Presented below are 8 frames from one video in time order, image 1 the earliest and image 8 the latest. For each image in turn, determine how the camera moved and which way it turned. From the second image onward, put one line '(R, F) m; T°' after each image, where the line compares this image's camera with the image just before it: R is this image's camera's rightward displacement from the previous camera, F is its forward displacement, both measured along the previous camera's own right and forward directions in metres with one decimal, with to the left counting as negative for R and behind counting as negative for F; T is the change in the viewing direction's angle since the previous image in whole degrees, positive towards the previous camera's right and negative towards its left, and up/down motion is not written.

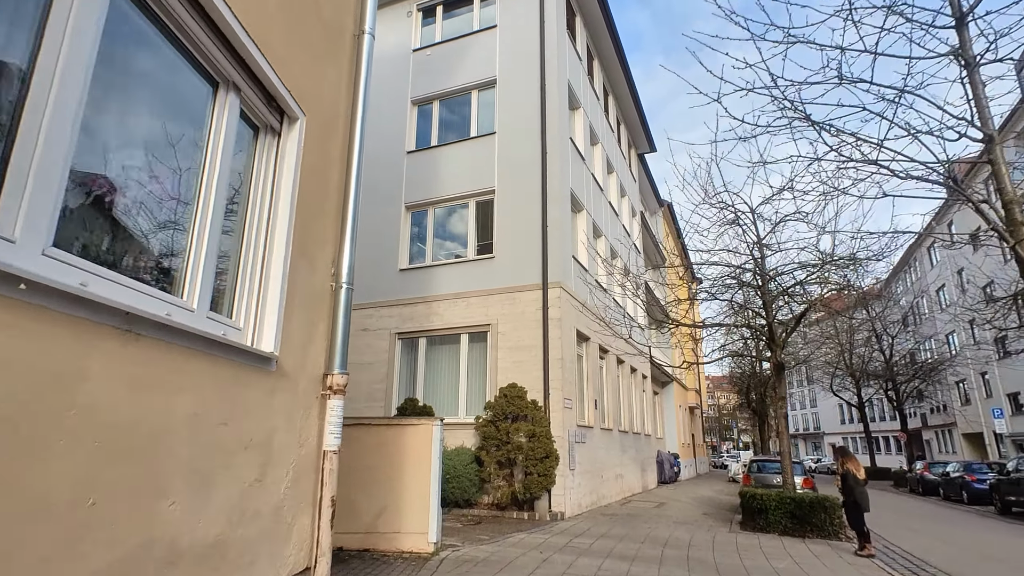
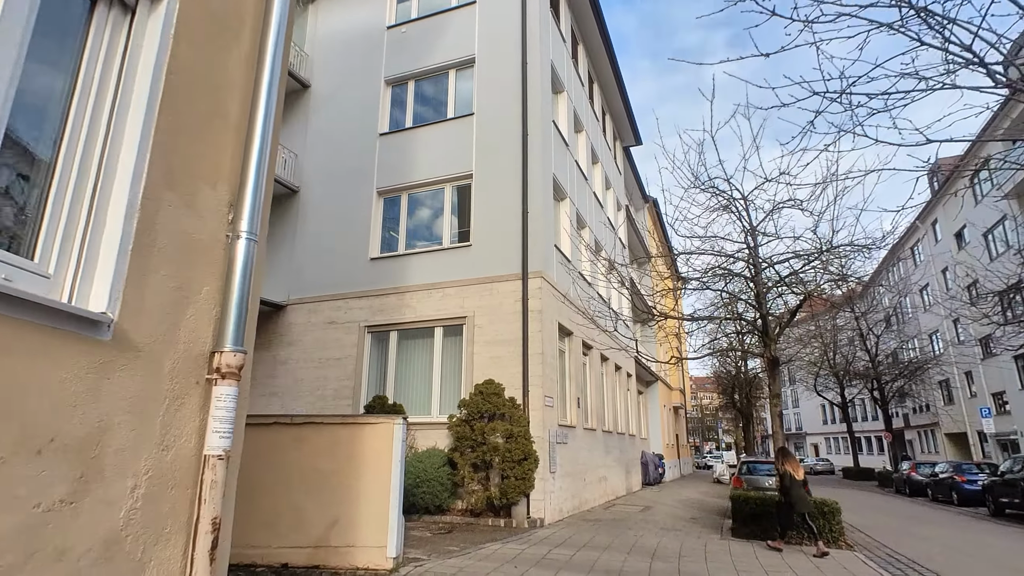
(+0.1, +0.8) m; +2°
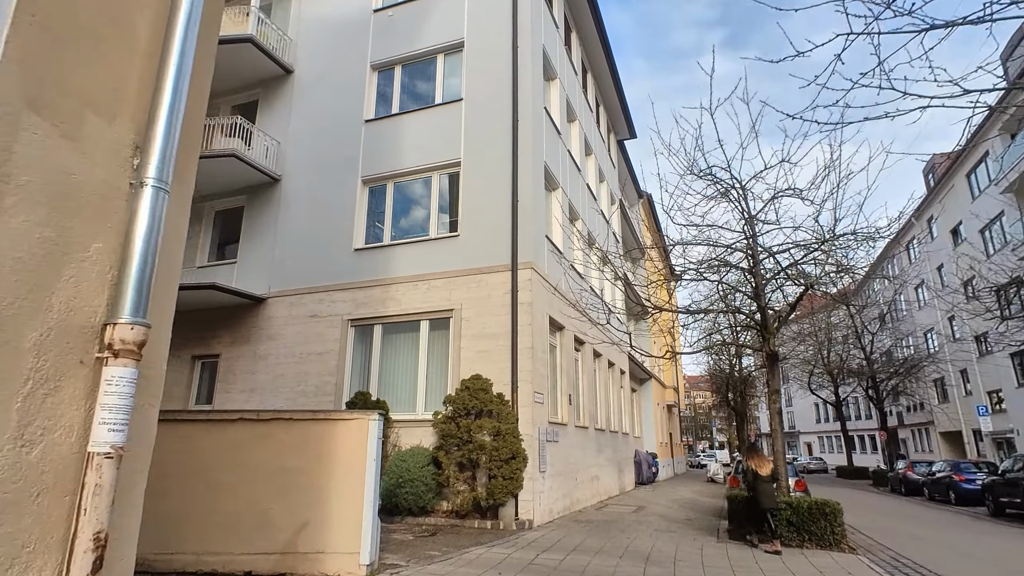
(+0.1, +0.5) m; +1°
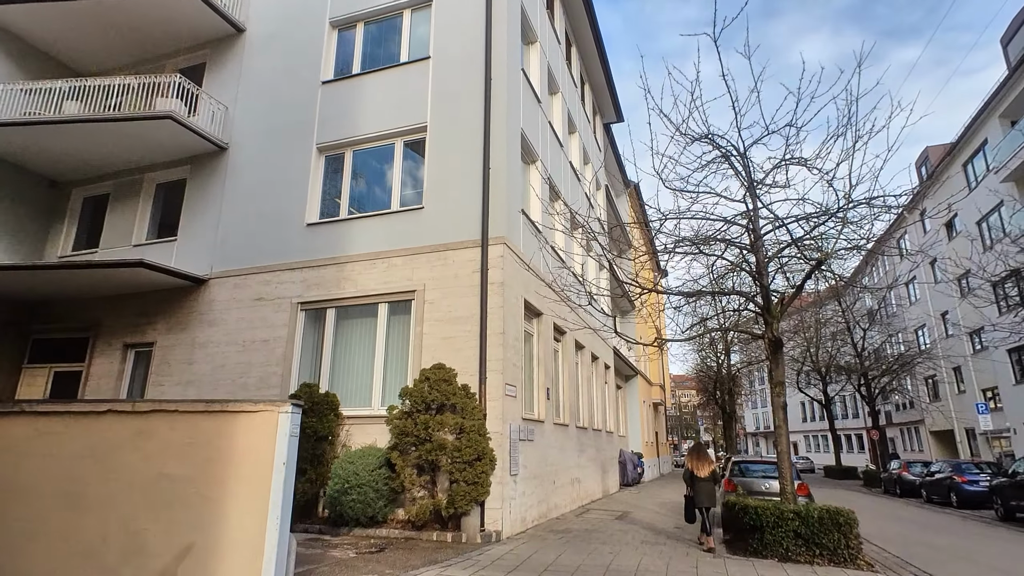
(+0.3, +1.3) m; +1°
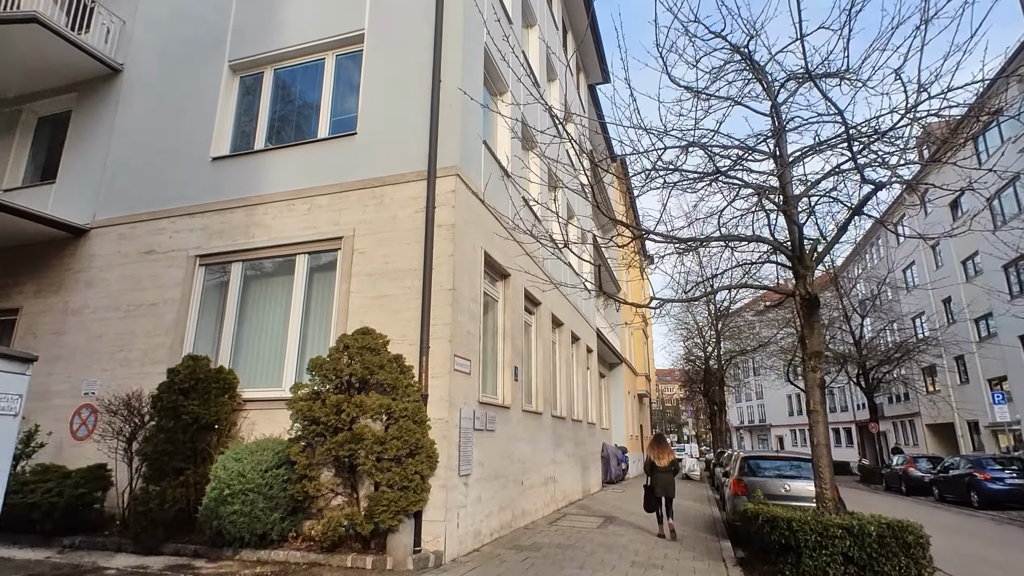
(+0.4, +2.3) m; +2°
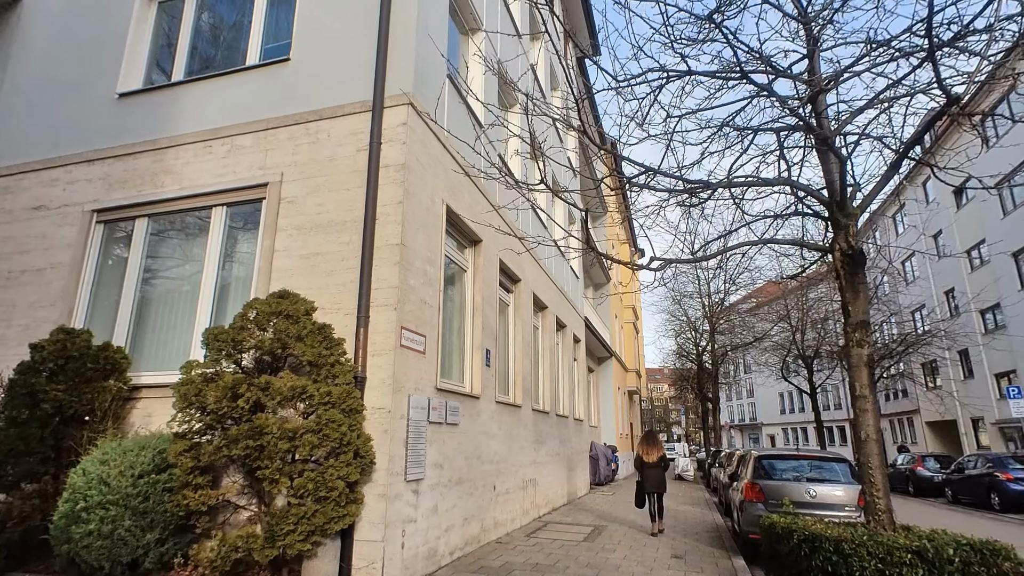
(+0.3, +1.5) m; +1°
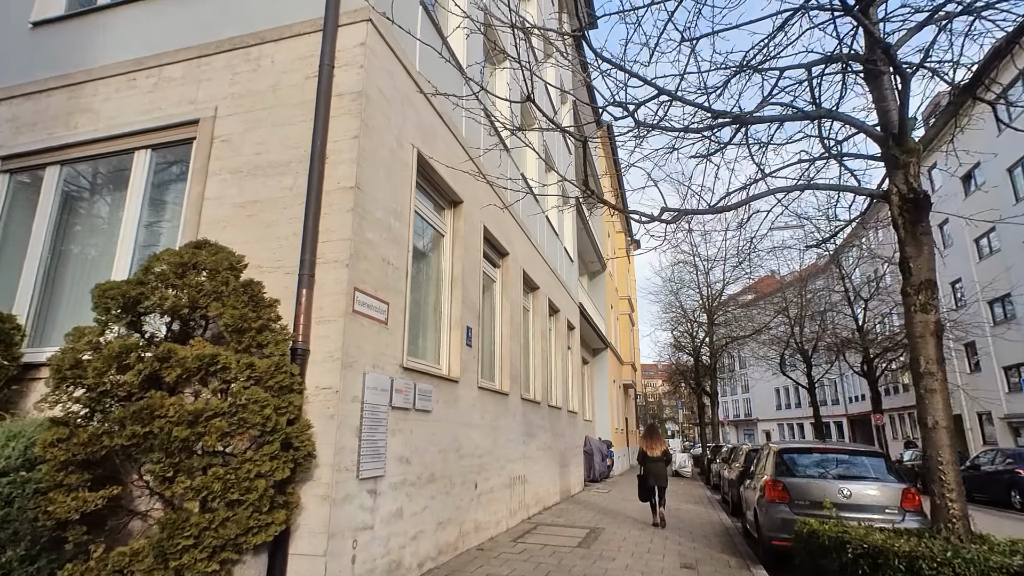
(+0.1, +1.1) m; +1°
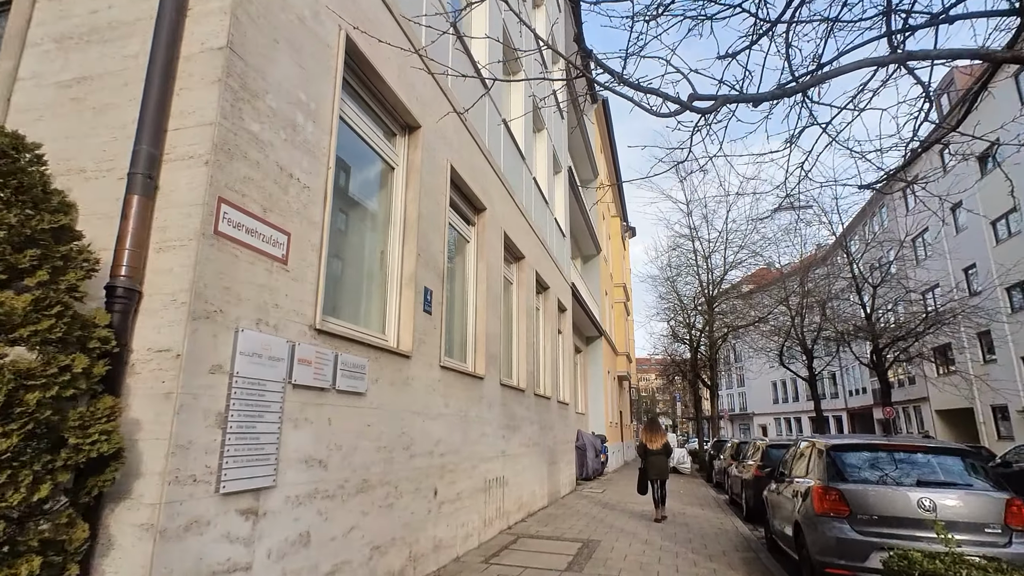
(+0.2, +1.6) m; +1°
